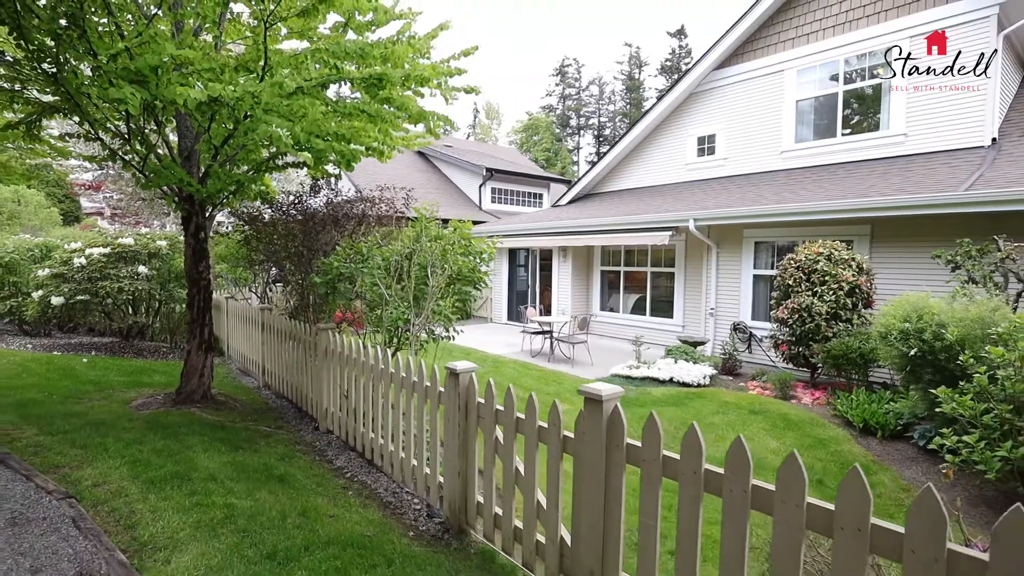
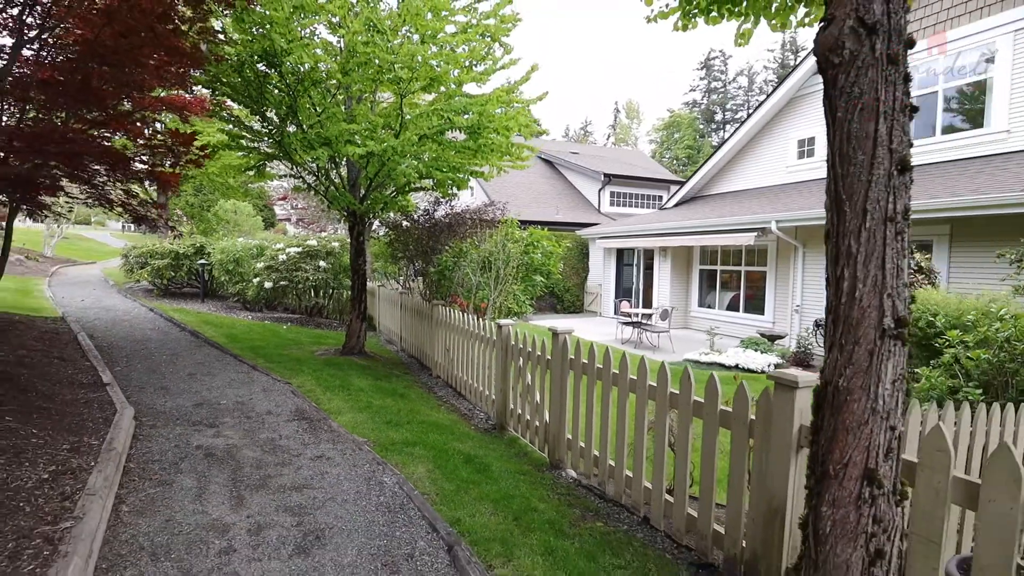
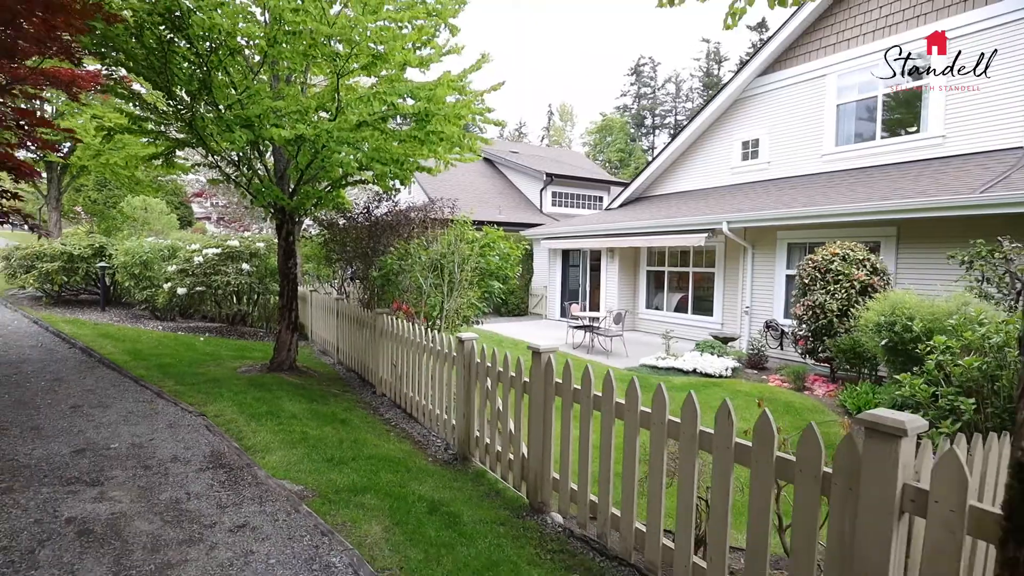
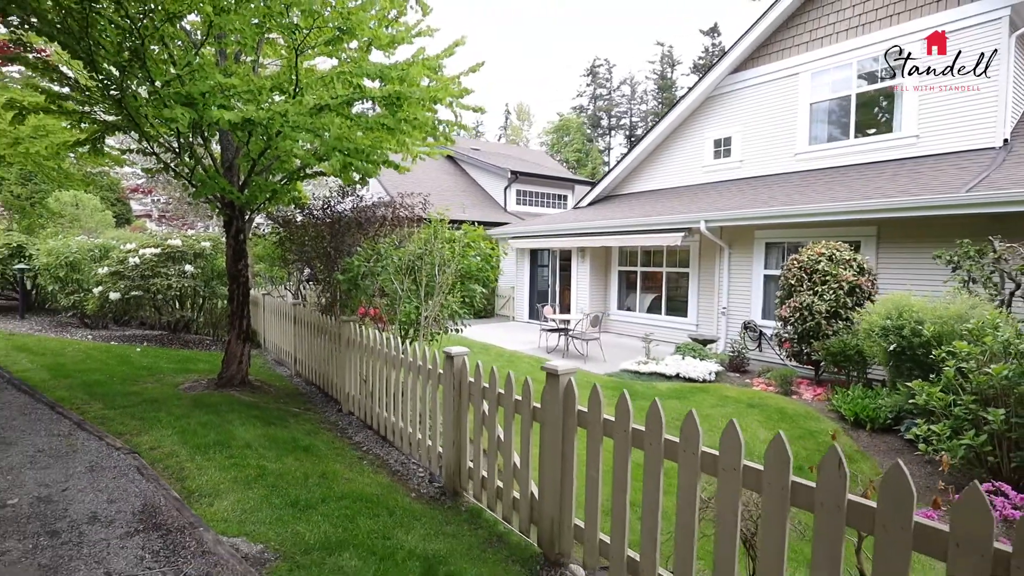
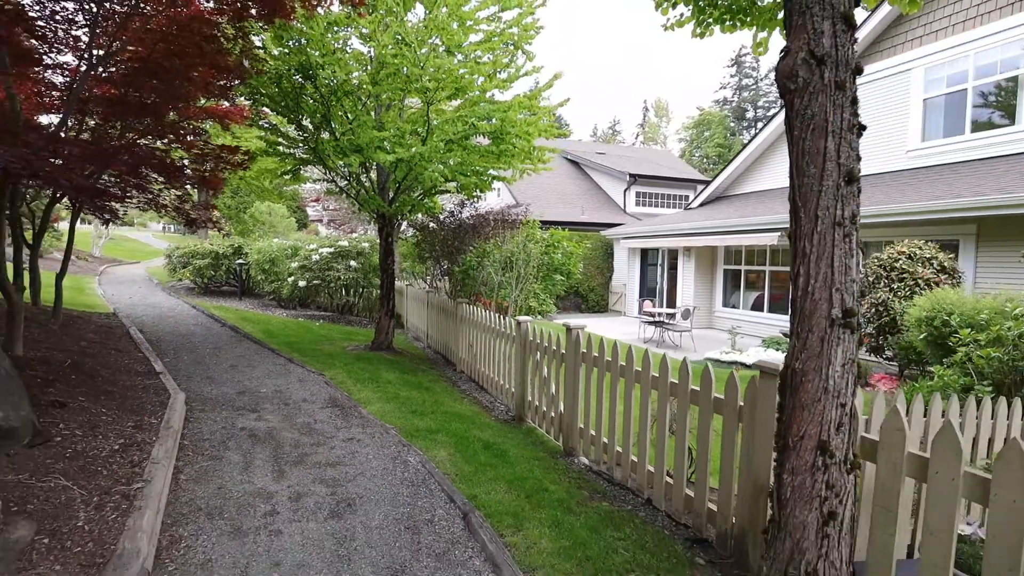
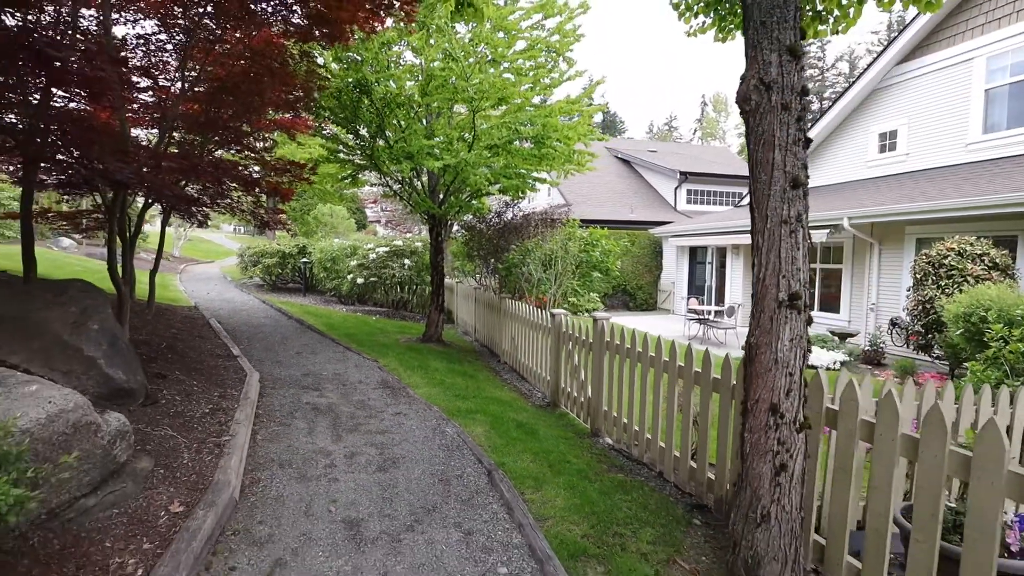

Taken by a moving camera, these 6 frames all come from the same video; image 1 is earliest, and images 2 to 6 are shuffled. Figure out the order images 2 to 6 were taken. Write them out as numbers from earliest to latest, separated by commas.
4, 3, 2, 5, 6
